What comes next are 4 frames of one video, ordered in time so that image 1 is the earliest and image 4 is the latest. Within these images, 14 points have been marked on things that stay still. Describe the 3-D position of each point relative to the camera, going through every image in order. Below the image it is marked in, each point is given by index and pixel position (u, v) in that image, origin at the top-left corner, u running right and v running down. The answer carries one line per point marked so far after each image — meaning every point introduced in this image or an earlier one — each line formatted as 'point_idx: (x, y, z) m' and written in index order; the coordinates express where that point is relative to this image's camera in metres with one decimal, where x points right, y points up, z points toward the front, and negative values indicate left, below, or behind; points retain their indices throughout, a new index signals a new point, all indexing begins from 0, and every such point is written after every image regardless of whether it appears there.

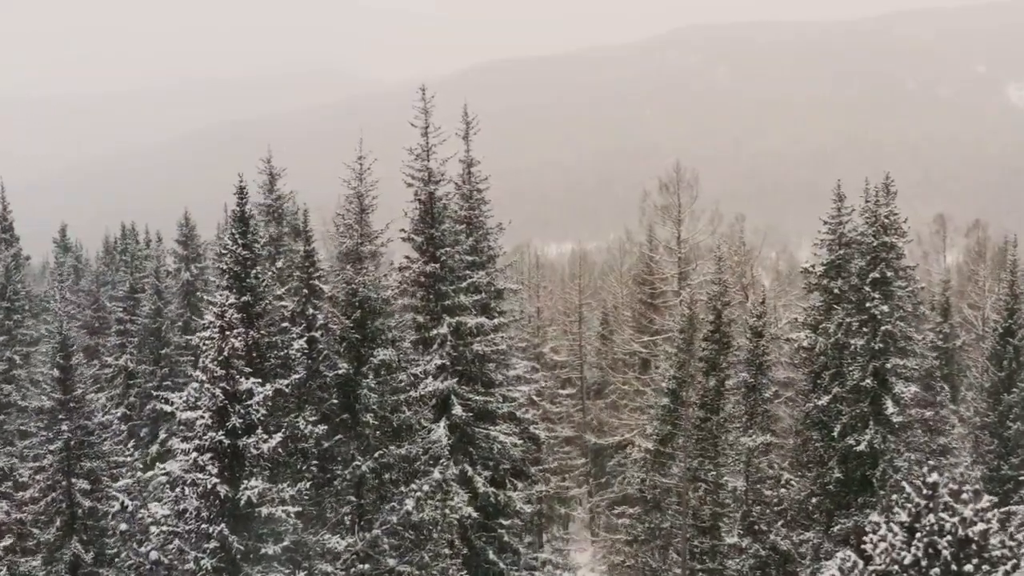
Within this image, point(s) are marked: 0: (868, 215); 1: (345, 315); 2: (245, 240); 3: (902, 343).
0: (+9.8, +2.0, +17.5) m
1: (-4.0, -0.7, +14.9) m
2: (-5.4, +0.9, +12.6) m
3: (+10.4, -1.5, +16.9) m
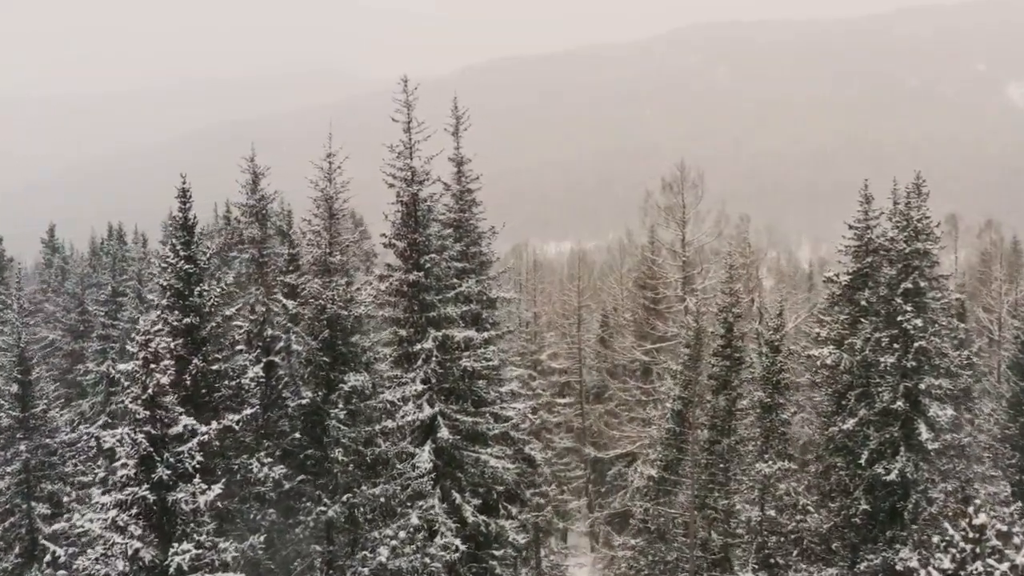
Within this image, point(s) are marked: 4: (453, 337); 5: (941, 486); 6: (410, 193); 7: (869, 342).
0: (+9.6, +1.7, +15.8) m
1: (-4.2, -1.0, +13.2) m
2: (-5.6, +0.6, +10.9) m
3: (+10.2, -1.8, +15.2) m
4: (-1.5, -1.3, +16.4) m
5: (+10.1, -4.7, +14.9) m
6: (-2.7, +2.5, +16.9) m
7: (+8.9, -1.4, +15.8) m
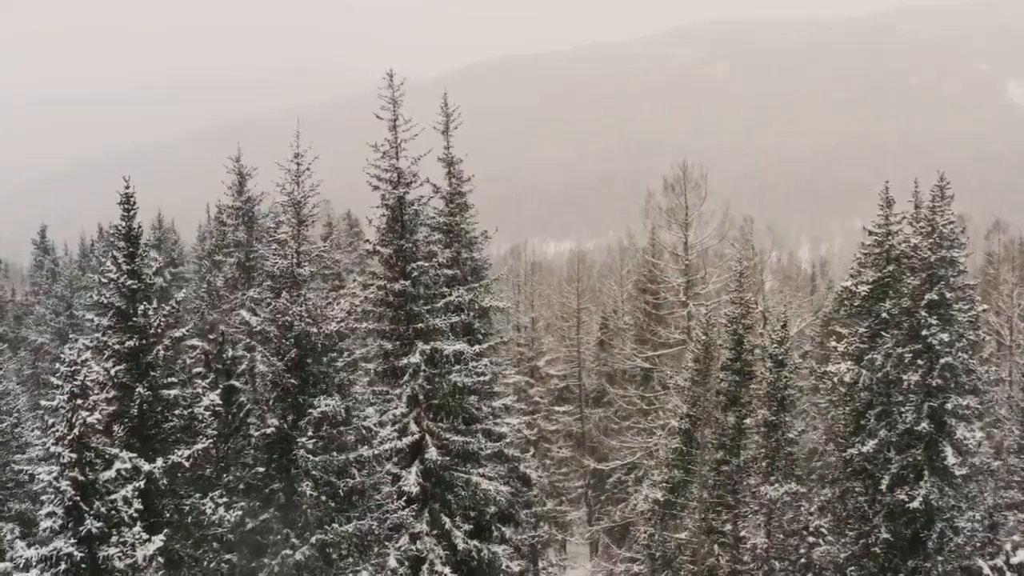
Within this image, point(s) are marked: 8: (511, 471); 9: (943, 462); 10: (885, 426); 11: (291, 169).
0: (+9.4, +1.5, +14.6) m
1: (-4.4, -1.2, +12.0) m
2: (-5.8, +0.4, +9.7) m
3: (+10.0, -2.0, +14.0) m
4: (-1.7, -1.5, +15.2) m
5: (+10.0, -4.9, +13.8) m
6: (-2.9, +2.3, +15.7) m
7: (+8.7, -1.6, +14.6) m
8: (0.0, -5.6, +19.4) m
9: (+9.5, -3.8, +14.0) m
10: (+8.7, -3.2, +14.8) m
11: (-4.6, +2.5, +13.3) m
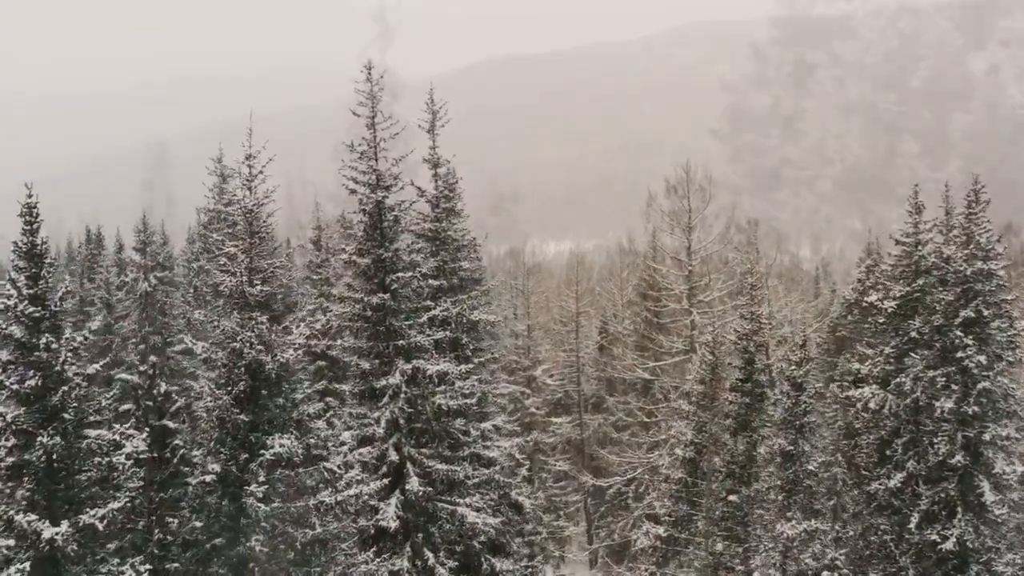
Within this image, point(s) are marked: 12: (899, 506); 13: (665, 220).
0: (+9.2, +1.2, +13.1) m
1: (-4.6, -1.6, +10.5) m
2: (-6.0, 0.0, +8.2) m
3: (+9.8, -2.3, +12.6) m
4: (-2.0, -1.8, +13.8) m
5: (+9.7, -5.3, +12.3) m
6: (-3.1, +1.9, +14.2) m
7: (+8.5, -1.9, +13.1) m
8: (-0.3, -5.9, +17.9) m
9: (+9.3, -4.2, +12.5) m
10: (+8.4, -3.5, +13.3) m
11: (-4.8, +2.2, +11.8) m
12: (+8.4, -4.7, +13.7) m
13: (+4.1, +1.8, +16.9) m
